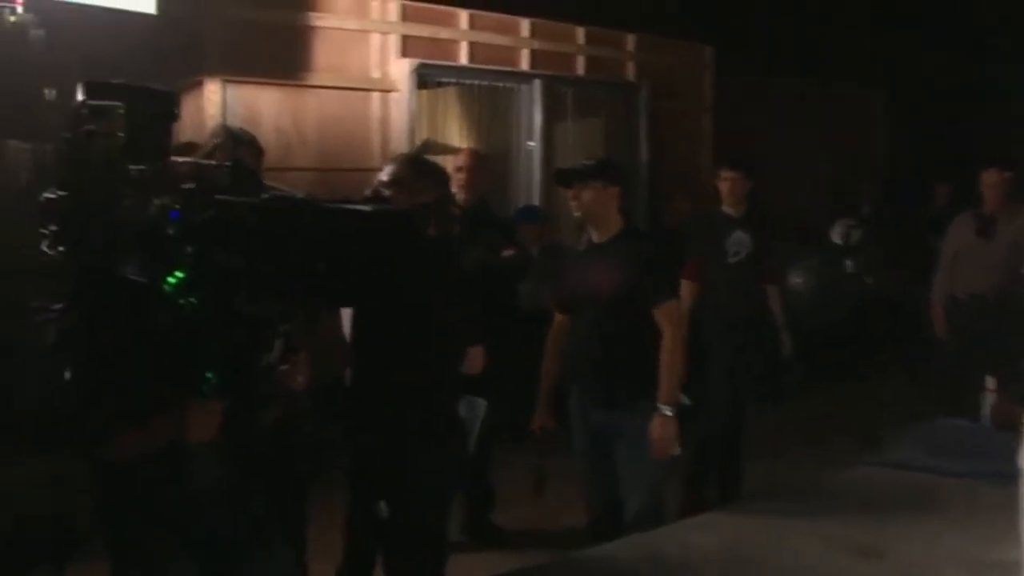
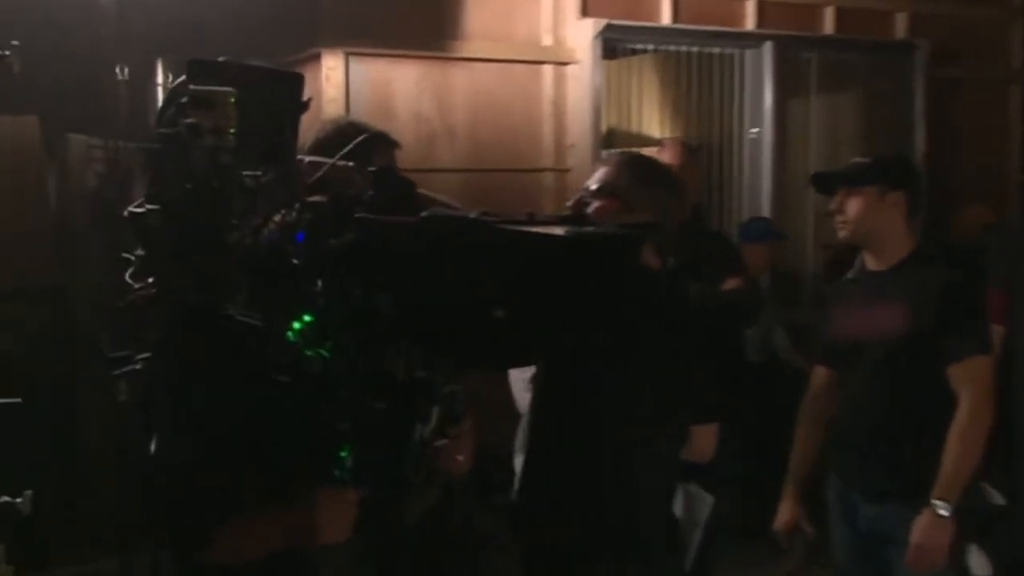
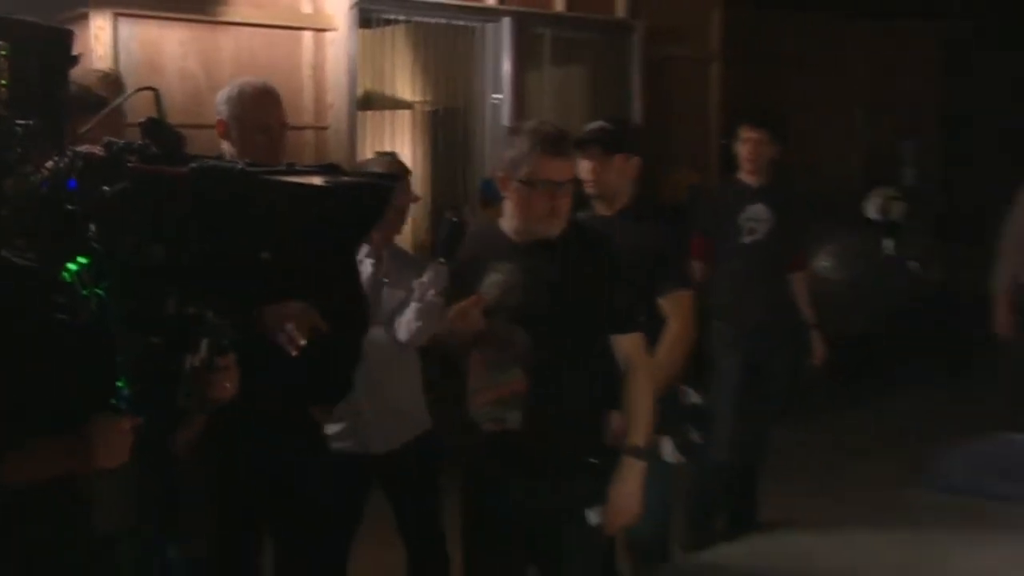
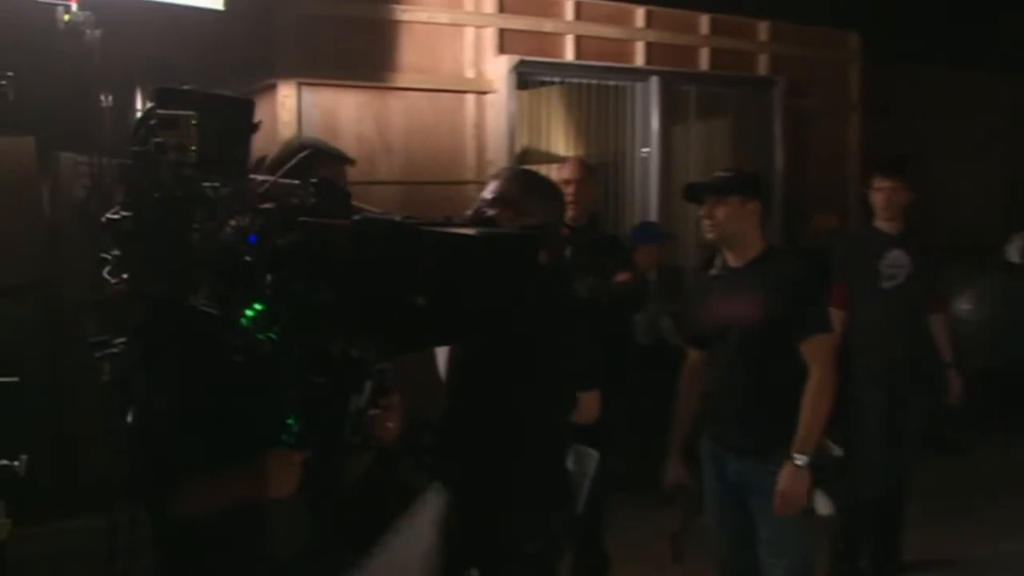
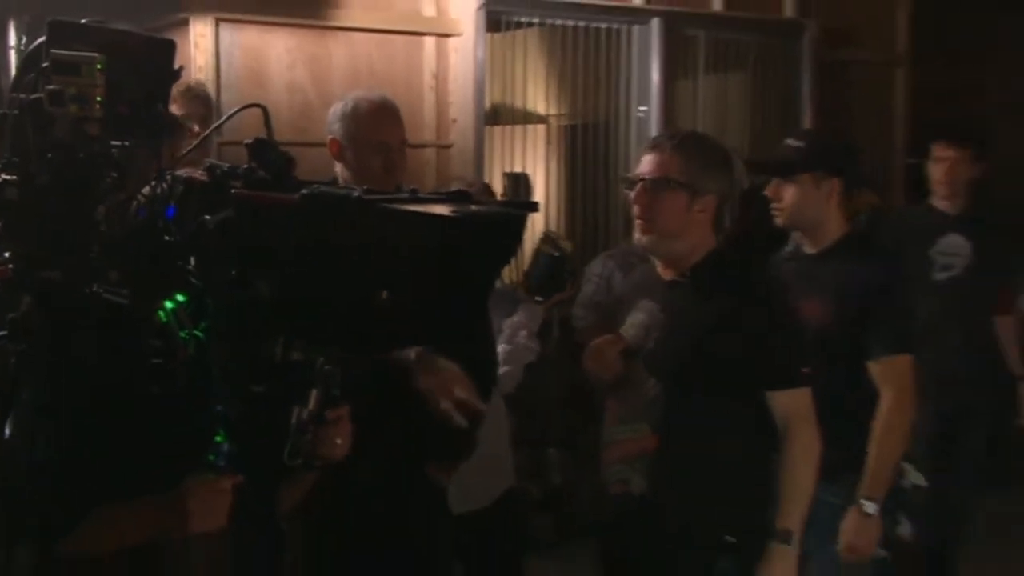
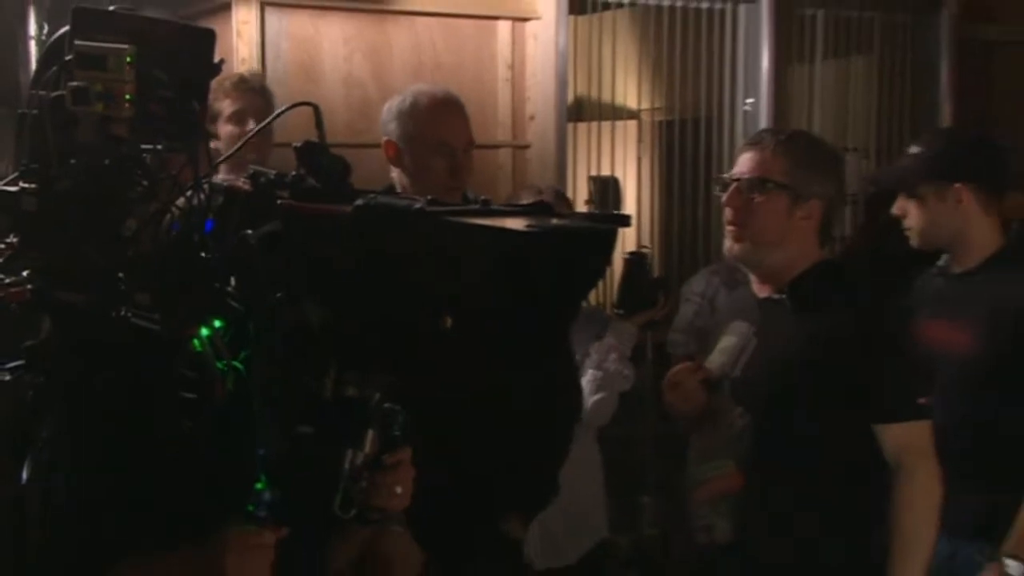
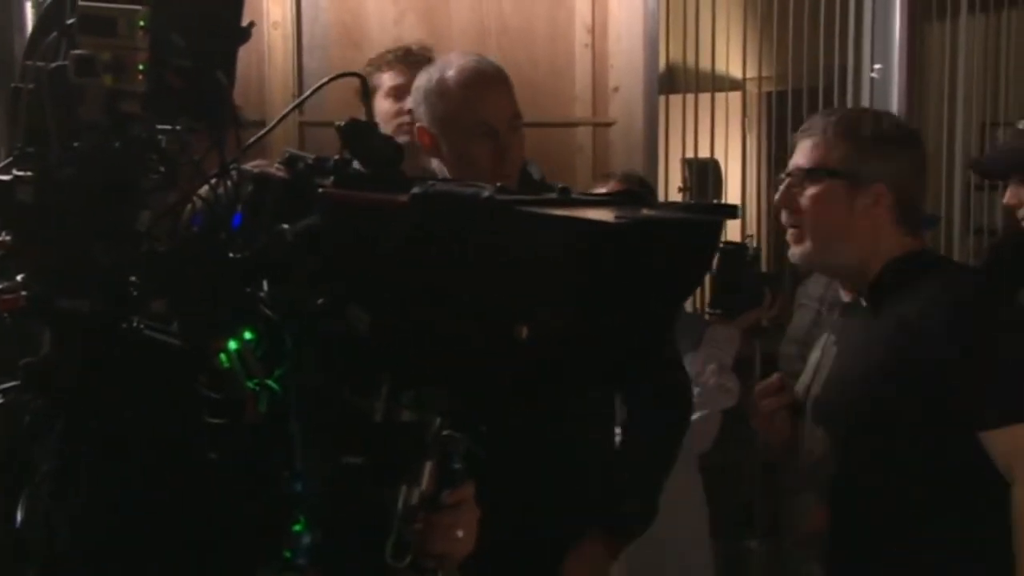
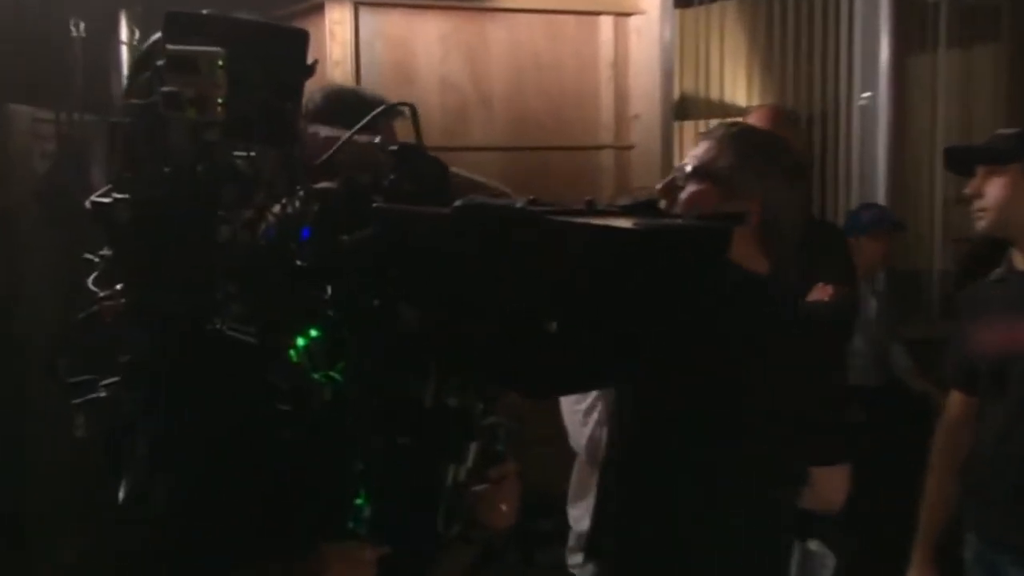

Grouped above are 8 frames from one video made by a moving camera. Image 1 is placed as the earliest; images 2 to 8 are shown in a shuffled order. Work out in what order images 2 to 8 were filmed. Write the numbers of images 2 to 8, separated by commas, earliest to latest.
4, 2, 8, 7, 6, 5, 3
